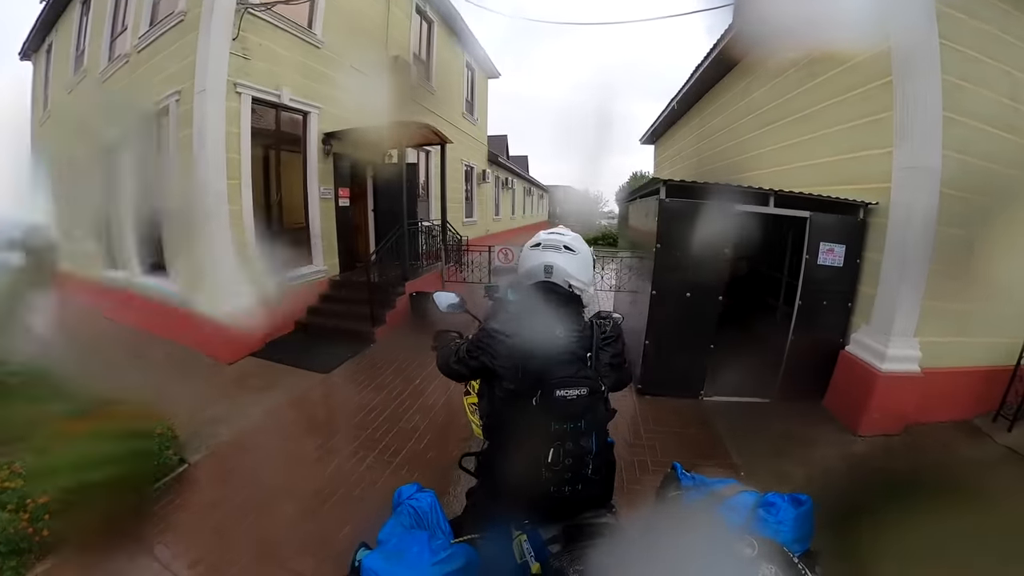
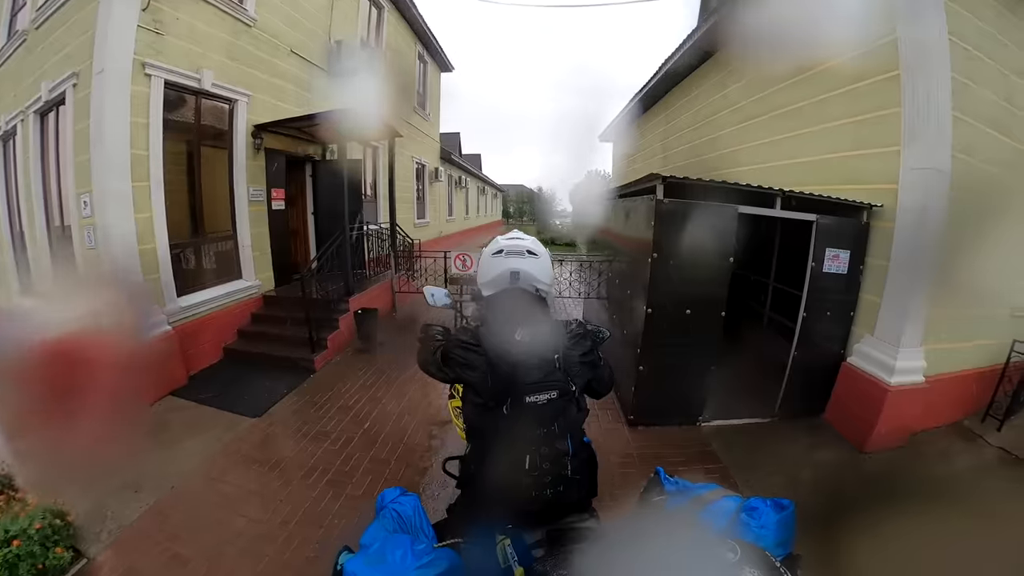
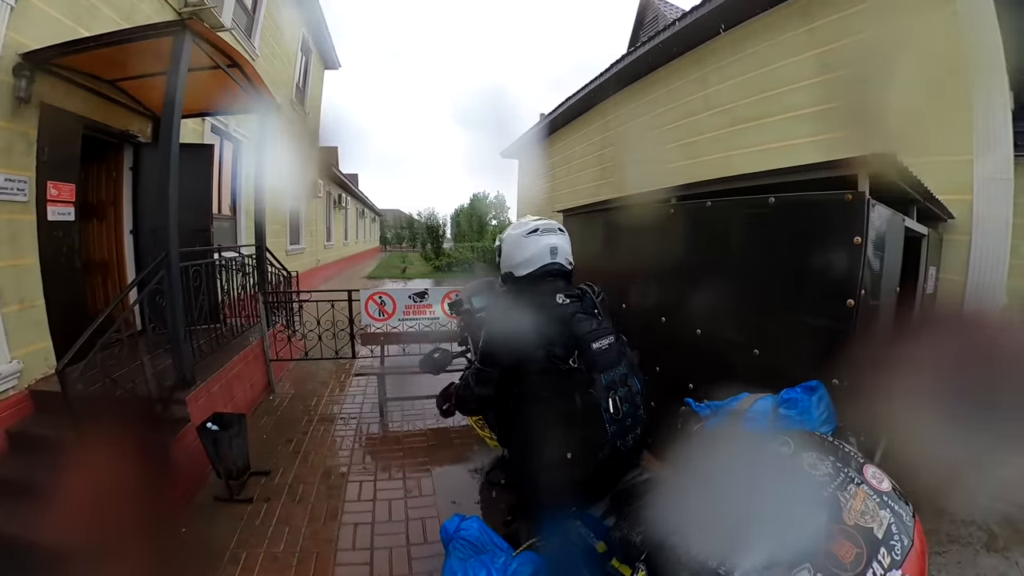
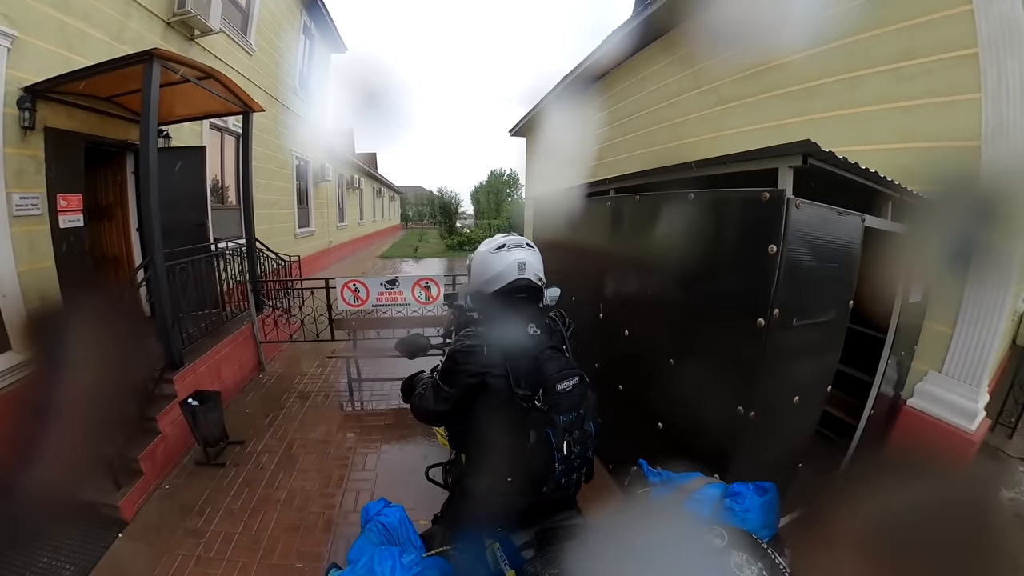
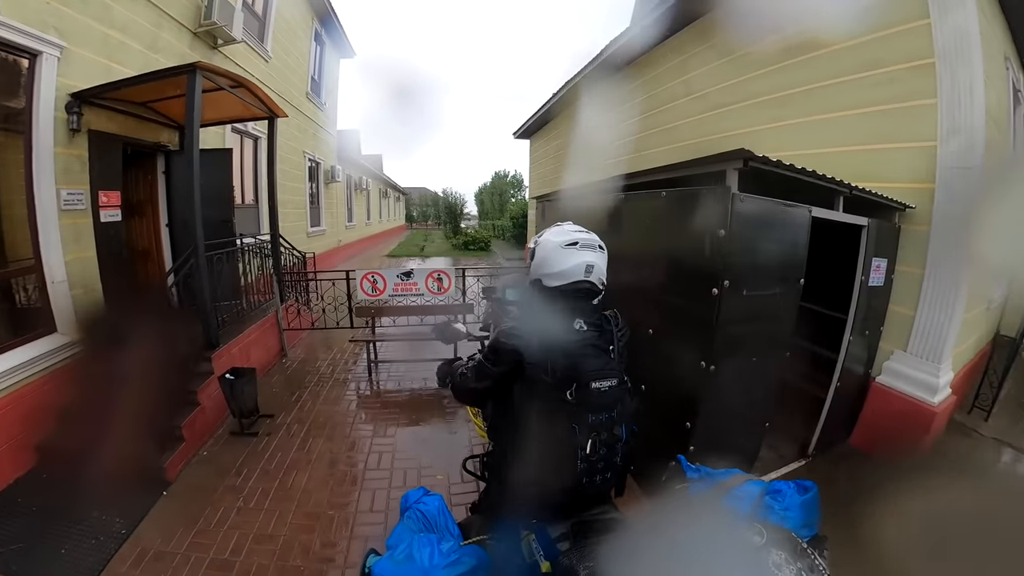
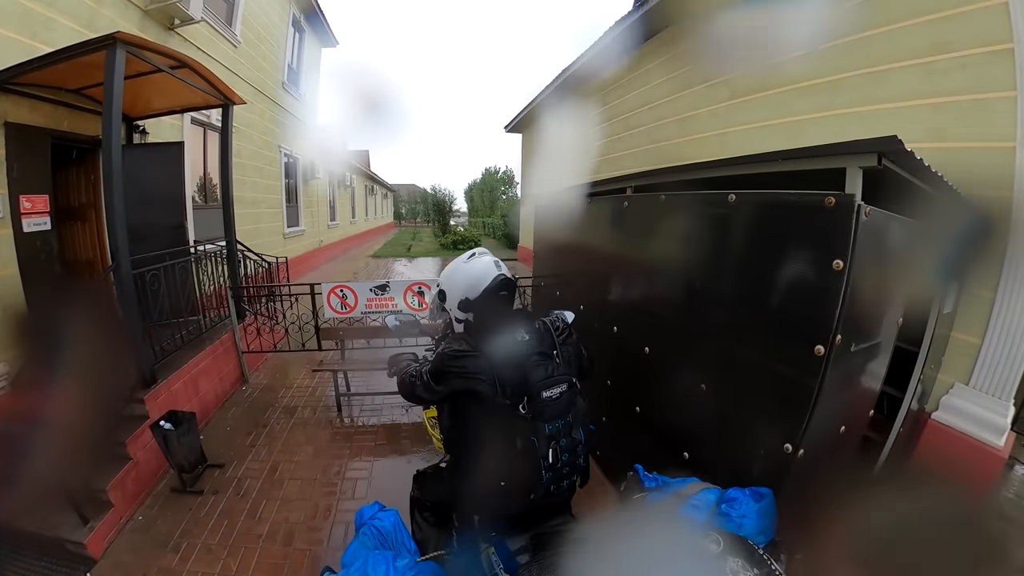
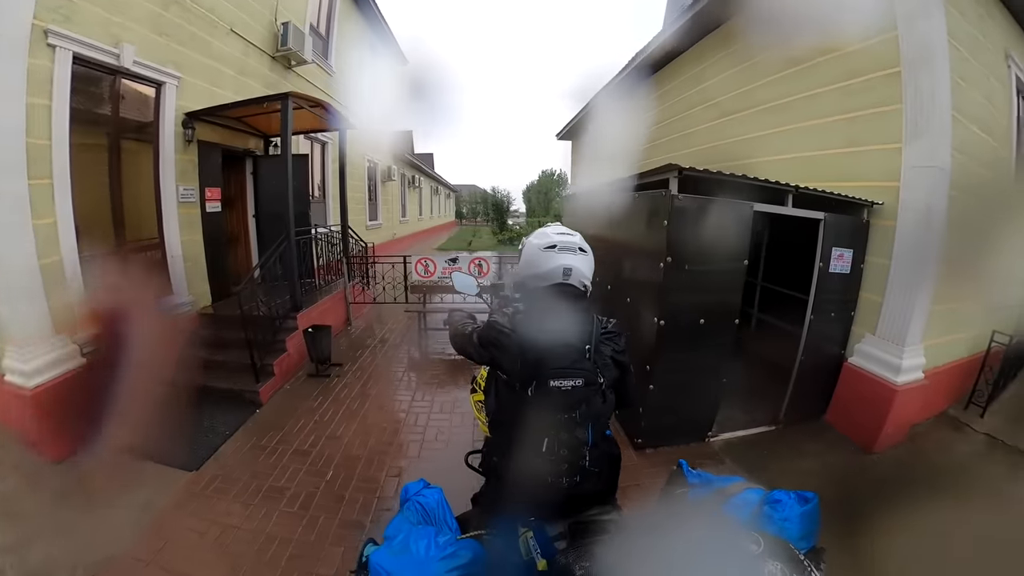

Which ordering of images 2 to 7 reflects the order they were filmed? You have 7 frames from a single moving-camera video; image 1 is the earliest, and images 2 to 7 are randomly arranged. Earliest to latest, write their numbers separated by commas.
2, 7, 5, 4, 6, 3
